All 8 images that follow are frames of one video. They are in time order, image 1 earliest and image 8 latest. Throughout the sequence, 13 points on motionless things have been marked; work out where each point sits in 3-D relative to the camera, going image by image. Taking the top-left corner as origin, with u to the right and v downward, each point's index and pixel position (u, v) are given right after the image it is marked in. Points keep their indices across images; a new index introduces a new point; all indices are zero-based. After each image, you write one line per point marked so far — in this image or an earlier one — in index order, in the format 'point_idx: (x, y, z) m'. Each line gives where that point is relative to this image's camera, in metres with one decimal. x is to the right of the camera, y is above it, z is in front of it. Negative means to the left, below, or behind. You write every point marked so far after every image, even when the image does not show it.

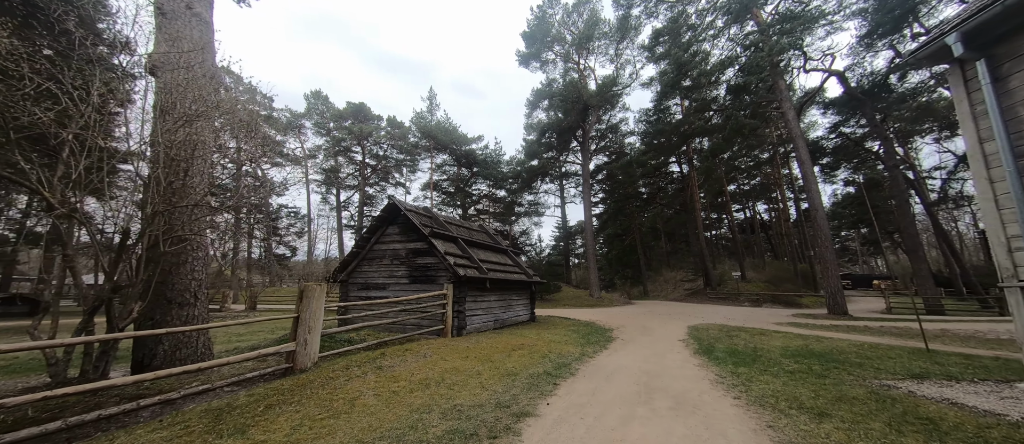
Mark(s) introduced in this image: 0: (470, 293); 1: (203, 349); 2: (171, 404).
0: (-0.9, -1.5, +7.4) m
1: (-3.6, -1.5, +4.0) m
2: (-3.0, -1.6, +3.0) m
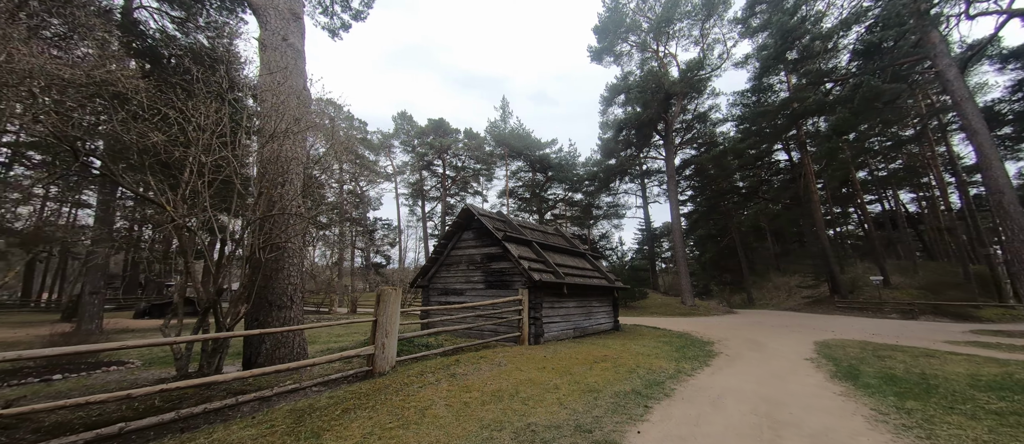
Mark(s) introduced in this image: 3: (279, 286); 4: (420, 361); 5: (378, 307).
0: (+0.7, -1.6, +7.0) m
1: (-2.7, -1.6, +4.3) m
2: (-2.3, -1.7, +3.2) m
3: (-3.0, -0.8, +4.4) m
4: (-1.2, -1.9, +4.6) m
5: (-1.6, -1.0, +4.1) m
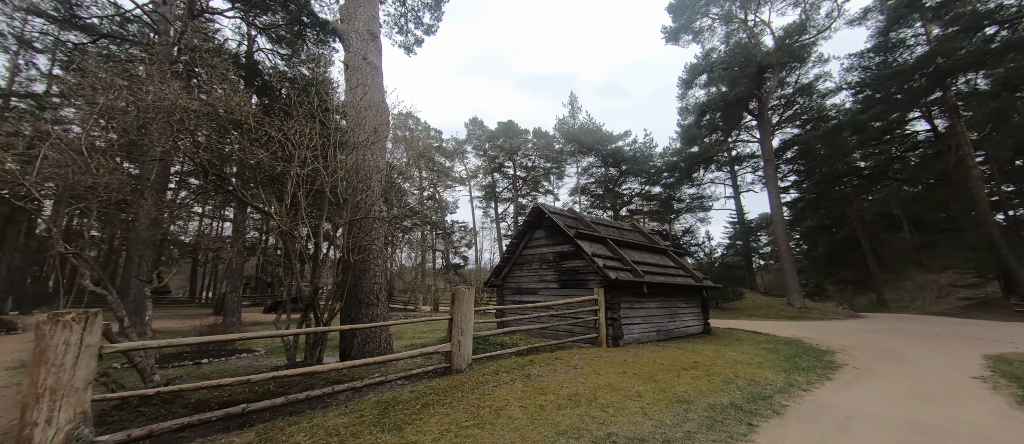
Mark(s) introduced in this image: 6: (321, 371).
0: (+2.2, -1.5, +6.6) m
1: (-1.7, -1.7, +4.7) m
2: (-1.6, -1.7, +3.5) m
3: (-2.0, -0.9, +4.8) m
4: (-0.2, -1.9, +4.6) m
5: (-0.7, -1.0, +4.2) m
6: (-1.6, -1.3, +2.9) m
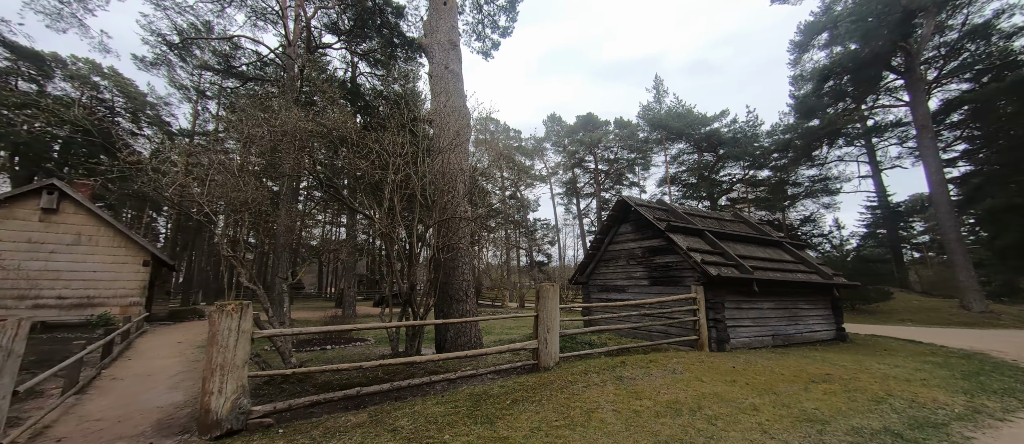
0: (+3.7, -1.3, +5.8) m
1: (-0.5, -1.7, +4.9) m
2: (-0.6, -1.7, +3.7) m
3: (-0.8, -0.9, +5.0) m
4: (+0.9, -1.8, +4.4) m
5: (+0.3, -1.0, +4.1) m
6: (-0.8, -1.3, +3.1) m
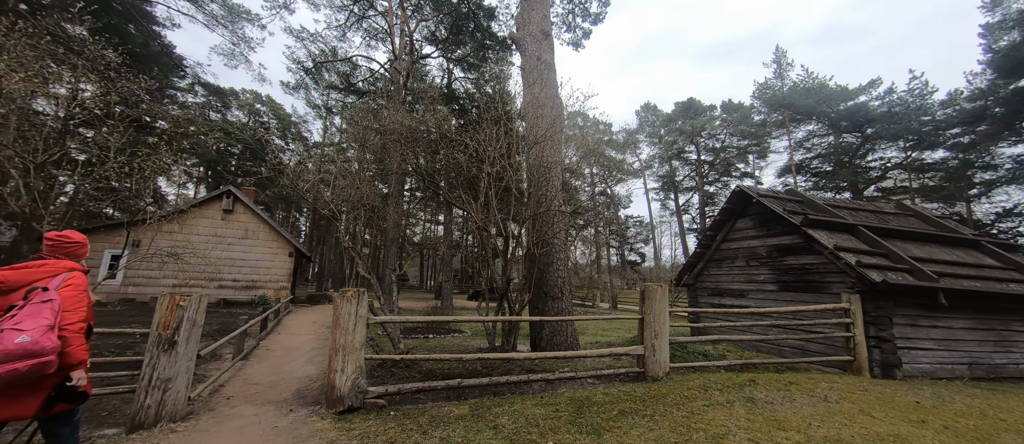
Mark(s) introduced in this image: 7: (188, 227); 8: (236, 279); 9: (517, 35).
0: (+5.1, -1.2, +4.5) m
1: (+0.8, -1.6, +4.6) m
2: (+0.4, -1.6, +3.5) m
3: (+0.6, -0.8, +4.8) m
4: (+2.1, -1.7, +3.8) m
5: (+1.4, -0.9, +3.7) m
6: (+0.1, -1.2, +3.0) m
7: (-10.6, -0.1, +11.2) m
8: (-9.4, -1.9, +11.6) m
9: (+0.1, +3.4, +6.2) m
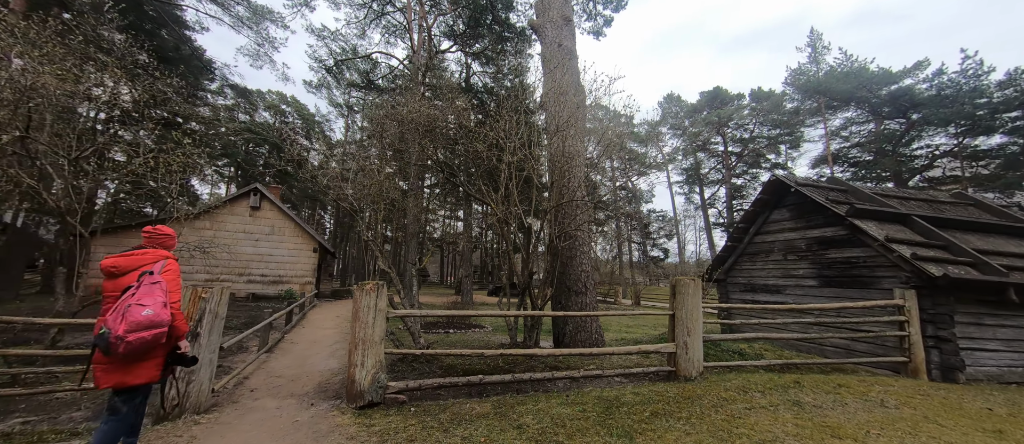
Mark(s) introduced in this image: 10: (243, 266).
0: (+5.4, -1.0, +4.1) m
1: (+1.1, -1.5, +4.4) m
2: (+0.6, -1.6, +3.3) m
3: (+0.8, -0.7, +4.7) m
4: (+2.4, -1.6, +3.6) m
5: (+1.7, -0.8, +3.5) m
6: (+0.3, -1.1, +2.9) m
7: (-10.0, 0.0, +11.6) m
8: (-8.7, -1.8, +12.0) m
9: (+0.4, +3.5, +6.0) m
10: (-9.3, -1.5, +11.8) m
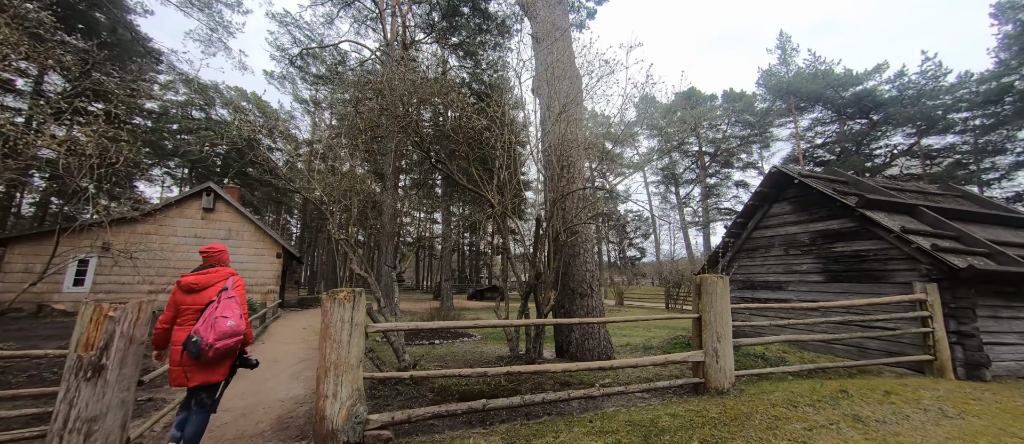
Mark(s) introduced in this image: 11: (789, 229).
0: (+5.4, -0.9, +3.9) m
1: (+1.1, -1.4, +3.9) m
2: (+0.7, -1.5, +2.8) m
3: (+0.8, -0.6, +4.2) m
4: (+2.4, -1.5, +3.2) m
5: (+1.7, -0.7, +3.1) m
6: (+0.3, -1.0, +2.3) m
7: (-10.5, -0.2, +10.3) m
8: (-9.2, -1.9, +10.8) m
9: (+0.2, +3.6, +5.5) m
10: (-9.8, -1.6, +10.6) m
11: (+4.6, -0.1, +5.6) m
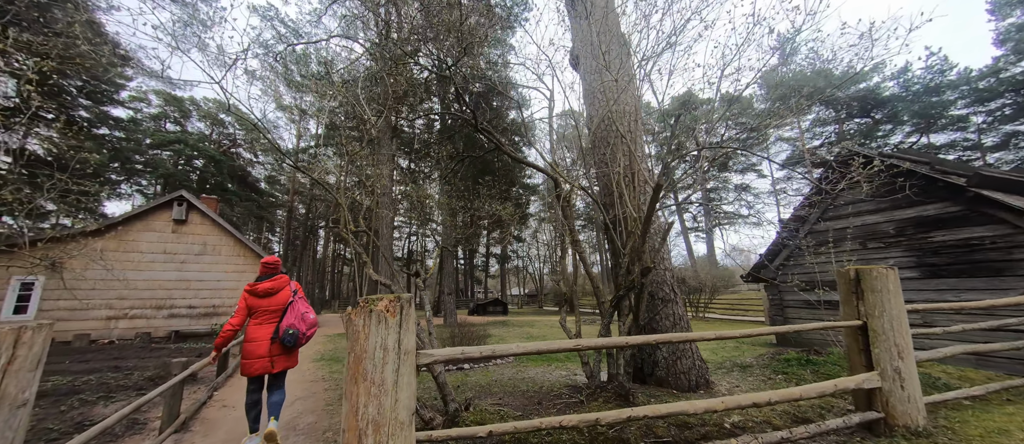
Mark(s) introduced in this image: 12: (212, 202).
0: (+6.0, -0.7, +3.2) m
1: (+1.7, -1.2, +3.1) m
2: (+1.4, -1.3, +1.9) m
3: (+1.4, -0.5, +3.3) m
4: (+3.0, -1.3, +2.4) m
5: (+2.3, -0.5, +2.2) m
6: (+1.0, -0.9, +1.4) m
7: (-10.2, -0.5, +9.0) m
8: (-8.9, -2.3, +9.4) m
9: (+0.6, +3.6, +4.8) m
10: (-9.4, -2.0, +9.2) m
11: (+5.1, 0.0, +4.9) m
12: (-10.0, +0.7, +11.4) m
